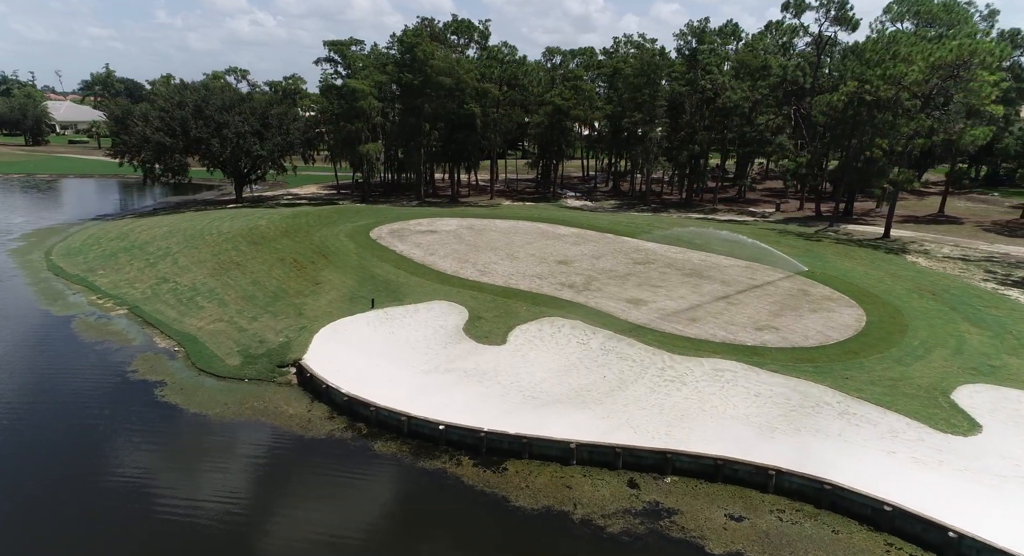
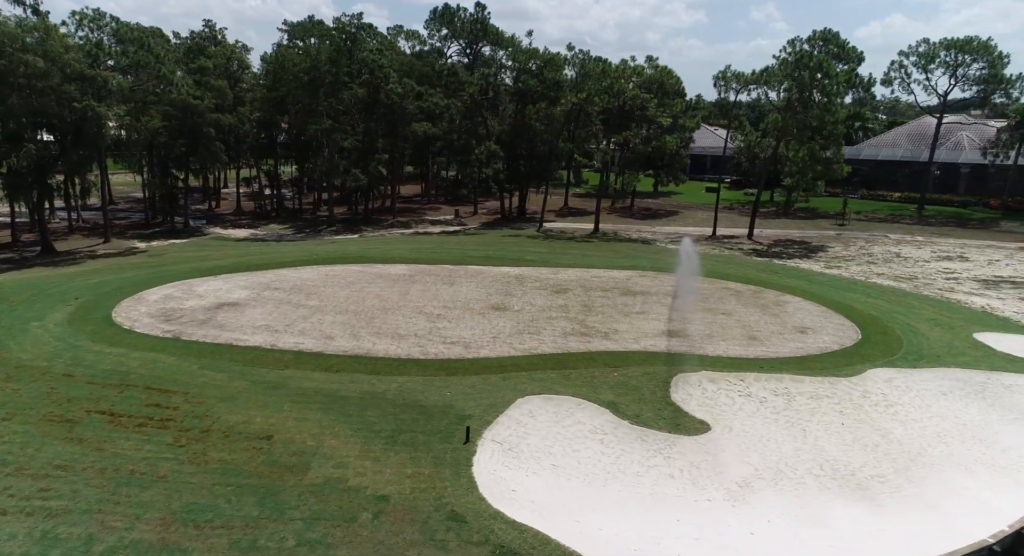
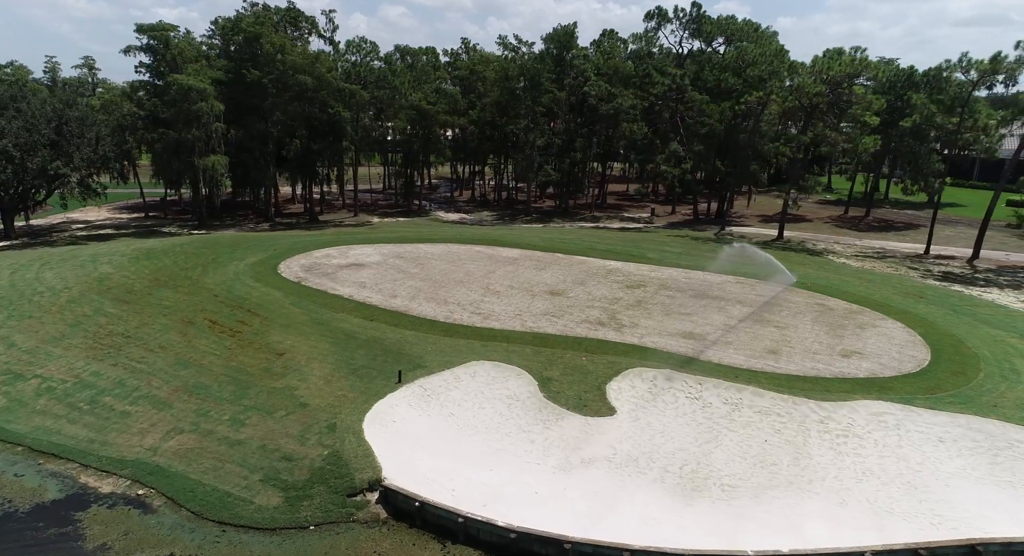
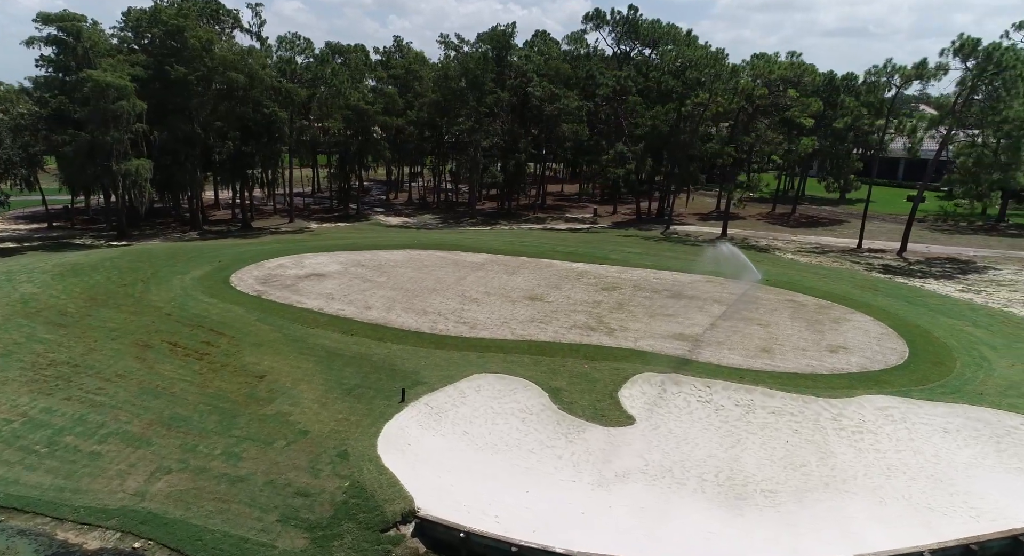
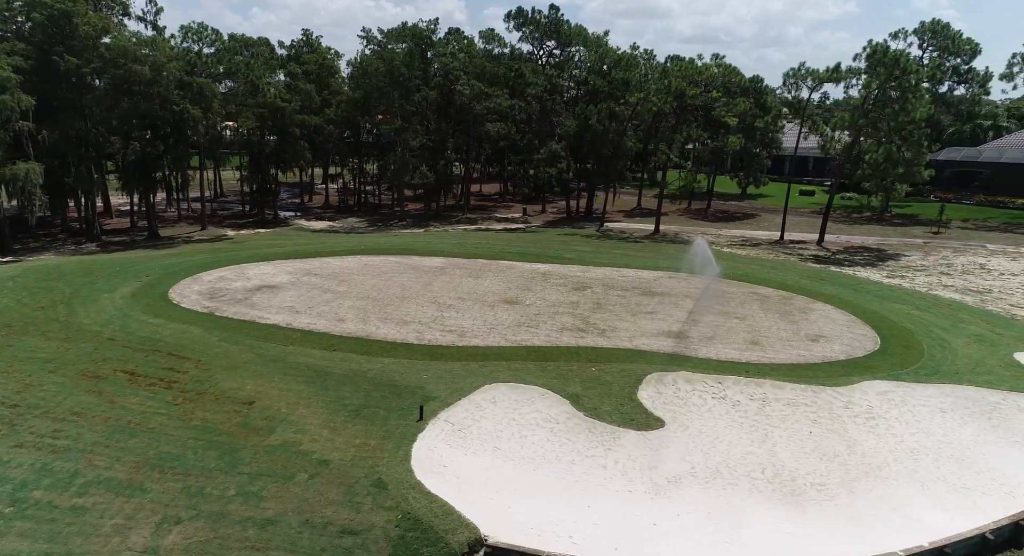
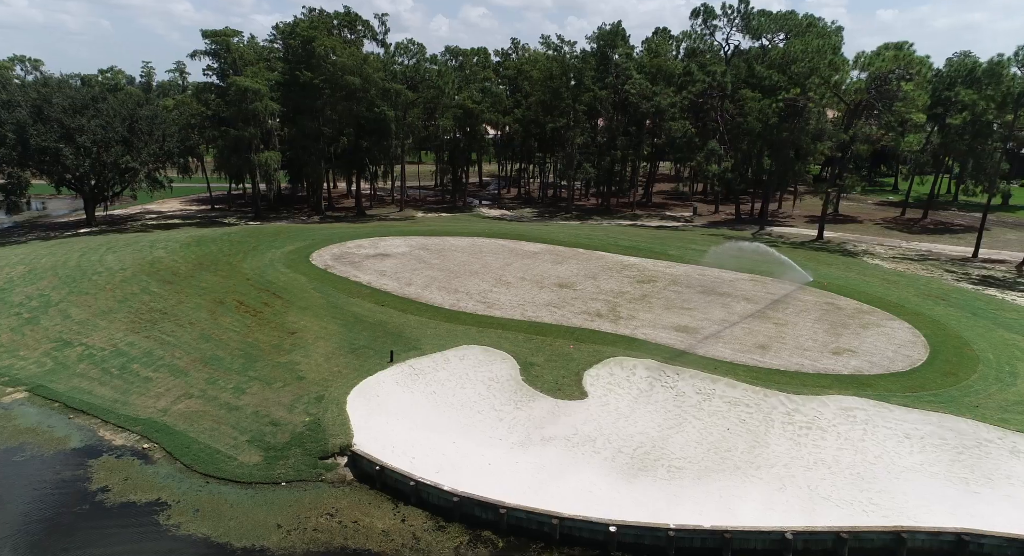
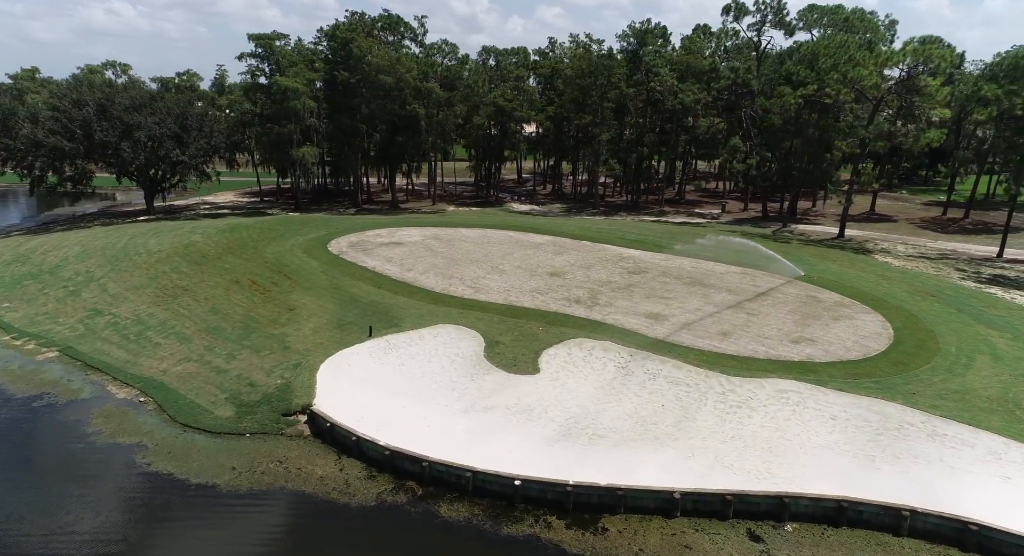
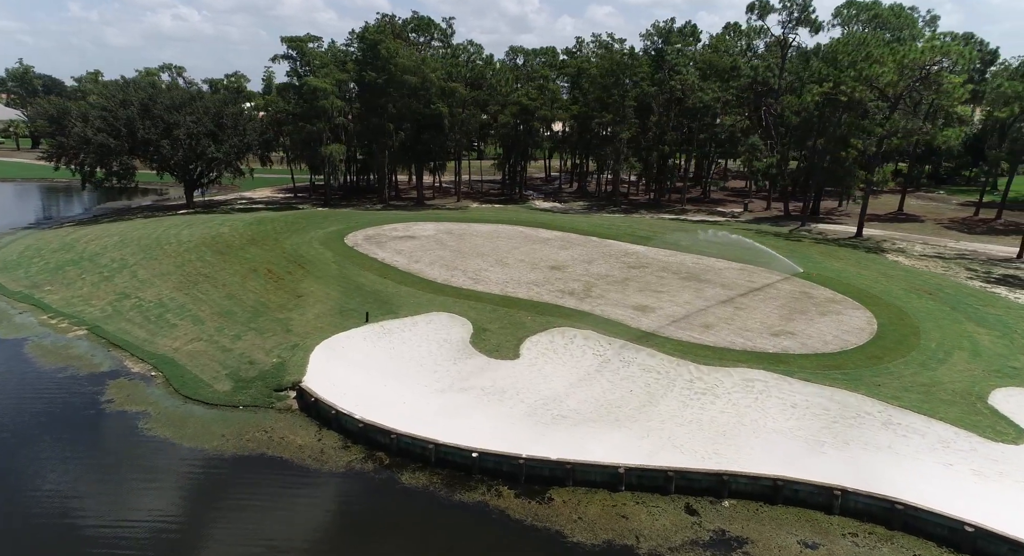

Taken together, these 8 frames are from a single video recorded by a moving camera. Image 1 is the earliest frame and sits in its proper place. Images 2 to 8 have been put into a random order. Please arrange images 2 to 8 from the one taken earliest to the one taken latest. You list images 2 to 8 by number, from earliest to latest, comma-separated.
8, 7, 6, 3, 4, 5, 2
